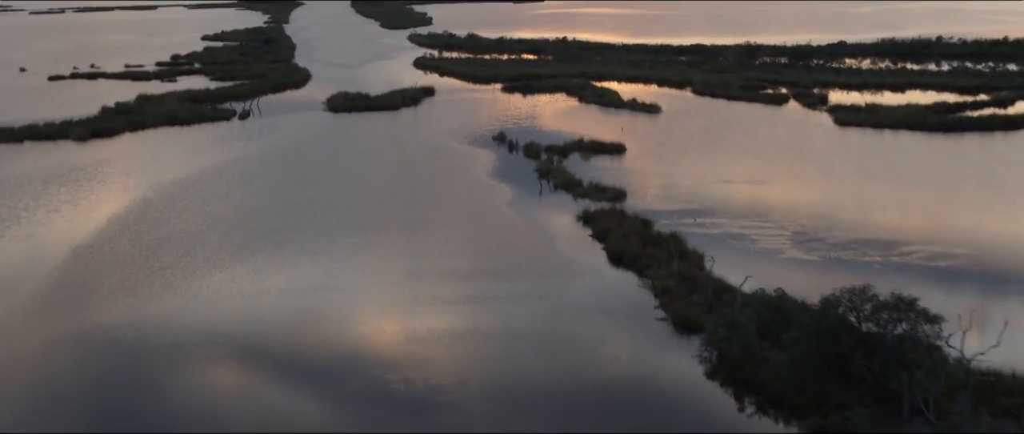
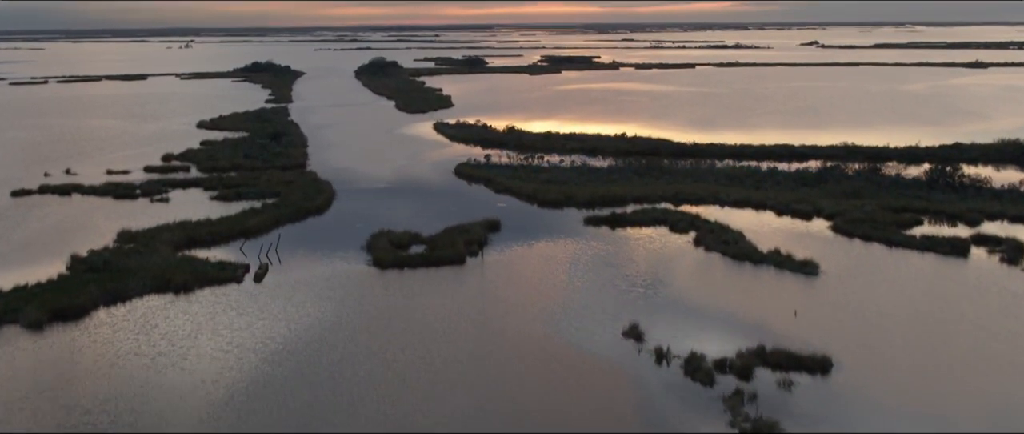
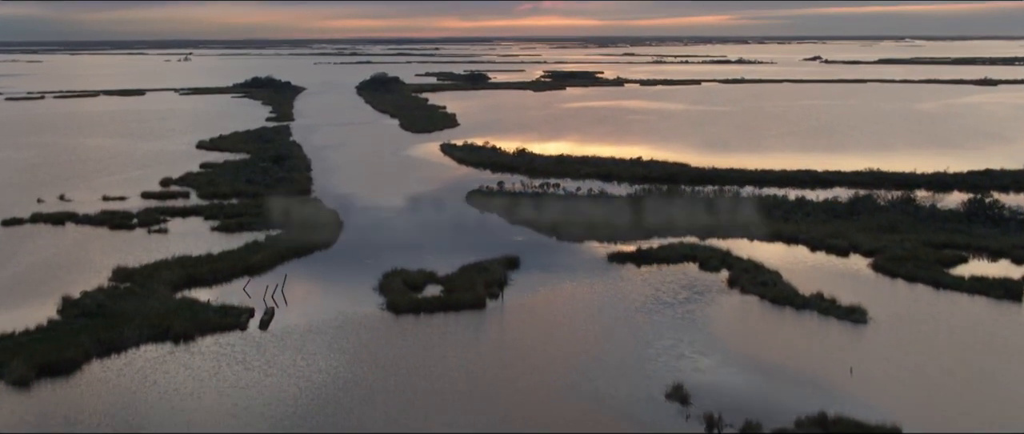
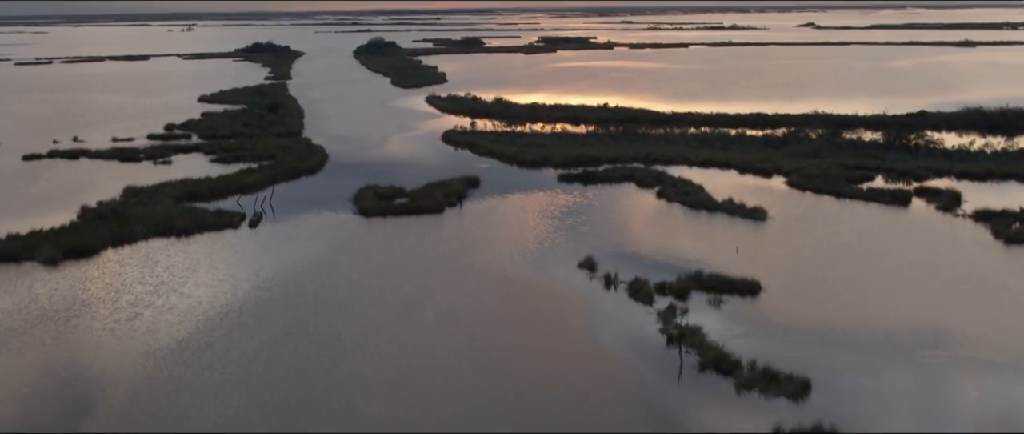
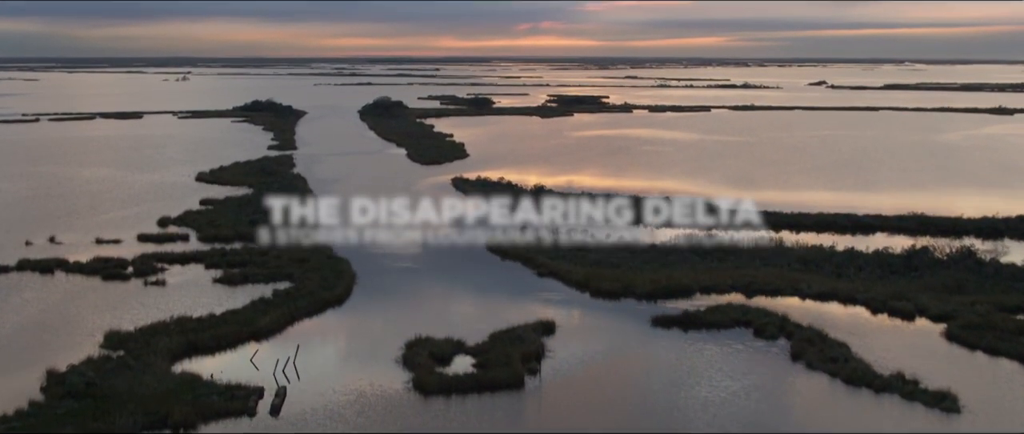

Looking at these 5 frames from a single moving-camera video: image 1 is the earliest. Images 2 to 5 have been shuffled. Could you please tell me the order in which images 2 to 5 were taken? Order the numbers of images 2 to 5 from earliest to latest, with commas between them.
4, 2, 3, 5
